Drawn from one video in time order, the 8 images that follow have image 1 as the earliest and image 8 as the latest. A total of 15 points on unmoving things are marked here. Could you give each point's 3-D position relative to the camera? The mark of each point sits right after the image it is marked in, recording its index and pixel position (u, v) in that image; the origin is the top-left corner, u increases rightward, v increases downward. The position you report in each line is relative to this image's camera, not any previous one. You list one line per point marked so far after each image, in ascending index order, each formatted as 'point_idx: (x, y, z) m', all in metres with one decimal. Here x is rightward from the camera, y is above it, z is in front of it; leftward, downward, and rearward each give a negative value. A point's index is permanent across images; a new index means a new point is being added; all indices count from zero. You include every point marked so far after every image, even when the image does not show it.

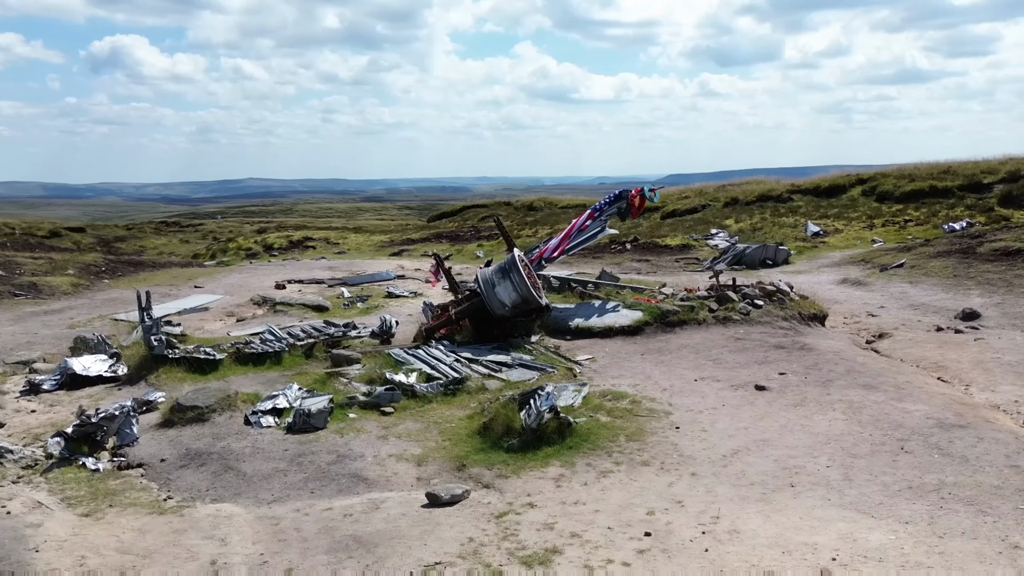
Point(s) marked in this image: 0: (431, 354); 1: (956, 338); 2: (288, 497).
0: (-1.3, -1.1, +12.8) m
1: (+7.4, -0.8, +12.7) m
2: (-2.2, -2.1, +7.6) m
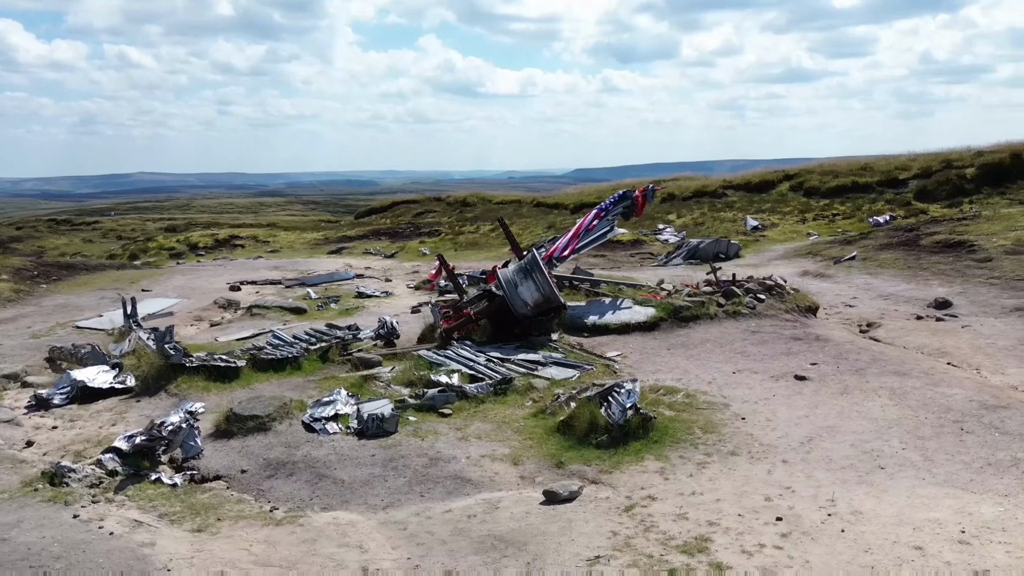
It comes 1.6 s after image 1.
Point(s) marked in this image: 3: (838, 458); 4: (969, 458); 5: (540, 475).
0: (-0.9, -1.1, +12.9) m
1: (+7.9, -0.7, +13.8) m
2: (-1.1, -2.2, +7.7) m
3: (+3.5, -1.8, +8.0) m
4: (+4.7, -1.8, +7.7) m
5: (+0.3, -2.0, +8.1) m
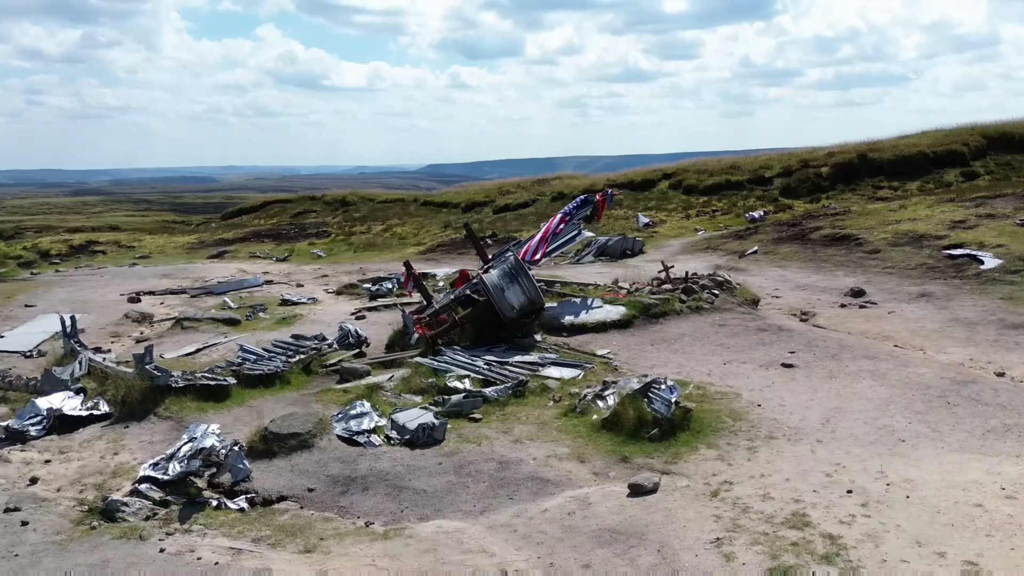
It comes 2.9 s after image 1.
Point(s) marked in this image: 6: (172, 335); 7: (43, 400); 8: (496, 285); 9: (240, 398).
0: (-0.9, -1.3, +13.2) m
1: (+7.4, -0.5, +15.7) m
2: (-0.2, -2.3, +8.0) m
3: (+4.3, -1.8, +9.2) m
4: (+5.5, -1.7, +9.0) m
5: (+1.1, -2.1, +8.6) m
6: (-8.6, -1.2, +19.3) m
7: (-7.5, -1.8, +12.2) m
8: (-0.3, +0.1, +14.1) m
9: (-4.4, -1.8, +12.2) m
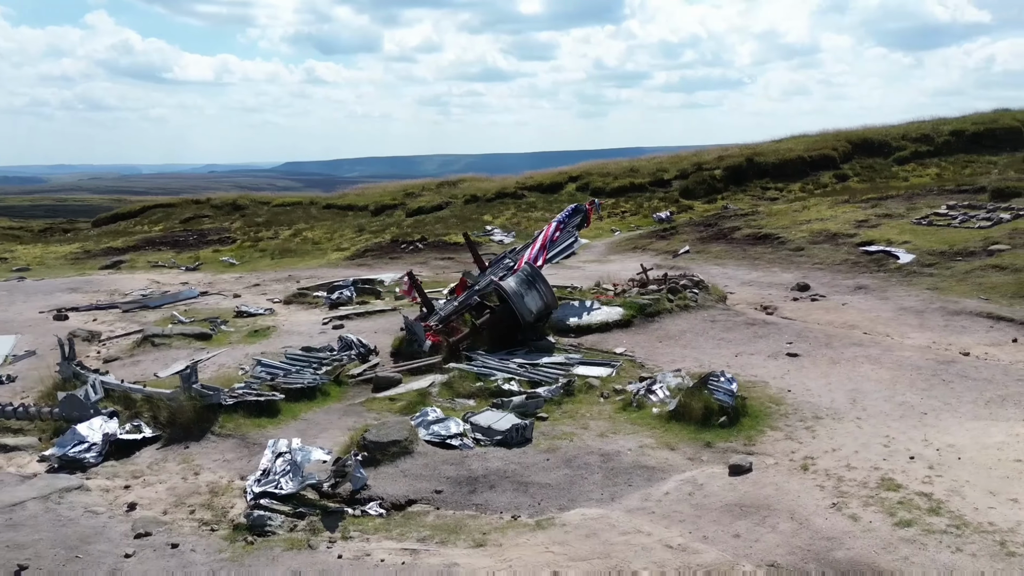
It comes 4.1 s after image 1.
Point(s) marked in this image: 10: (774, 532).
0: (-0.4, -1.4, +13.9) m
1: (+7.4, -0.4, +17.8) m
2: (+1.3, -2.4, +9.0) m
3: (+5.5, -1.8, +10.9) m
4: (+6.7, -1.6, +10.9) m
5: (+2.5, -2.1, +9.8) m
6: (-9.0, -1.5, +18.6) m
7: (-6.7, -2.1, +11.8) m
8: (0.0, -0.1, +14.9) m
9: (-3.6, -2.0, +12.3) m
10: (+2.7, -2.5, +7.8) m
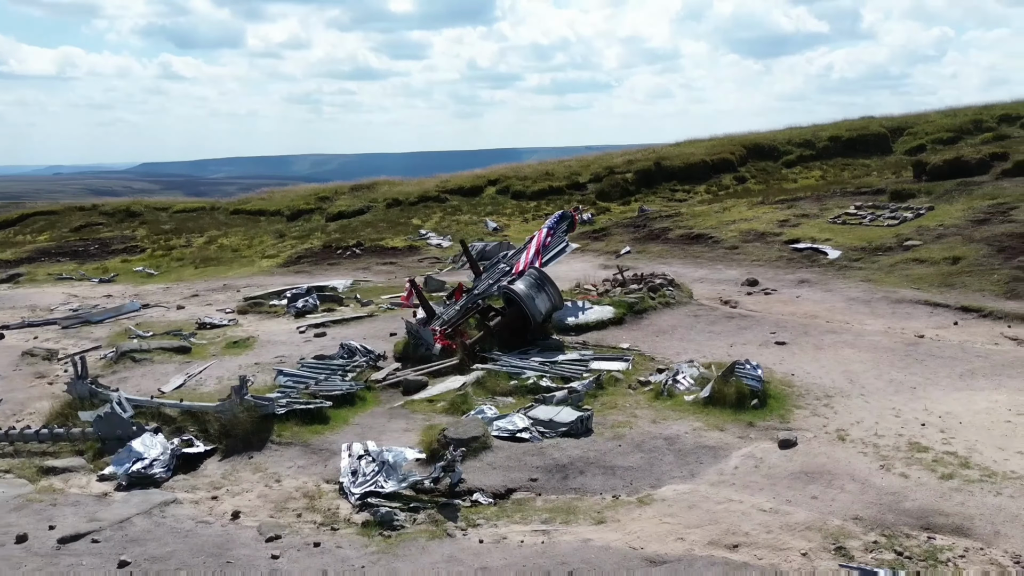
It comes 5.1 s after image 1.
0: (0.0, -1.5, +14.8) m
1: (+7.1, -0.3, +19.8) m
2: (+2.5, -2.4, +10.2) m
3: (+6.3, -1.7, +12.7) m
4: (+7.4, -1.5, +12.9) m
5: (+3.5, -2.1, +11.2) m
6: (-9.2, -1.9, +18.1) m
7: (-5.8, -2.4, +11.7) m
8: (+0.2, -0.1, +15.8) m
9: (-2.9, -2.2, +12.7) m
10: (+4.1, -2.5, +9.3) m
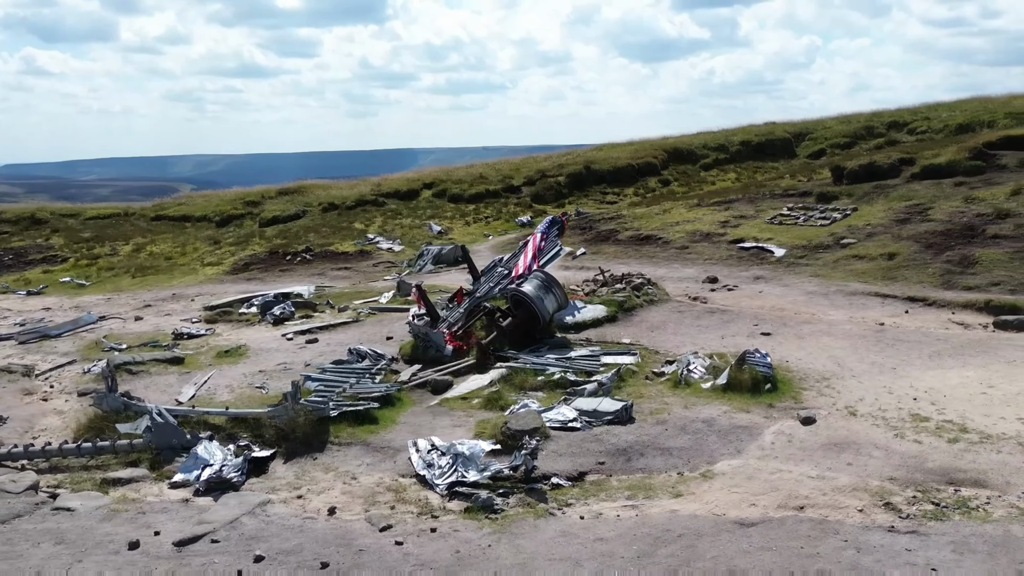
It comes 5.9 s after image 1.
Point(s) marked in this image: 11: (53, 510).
0: (+0.4, -1.5, +15.8) m
1: (+6.7, -0.2, +21.7) m
2: (+3.5, -2.4, +11.5) m
3: (+6.9, -1.6, +14.5) m
4: (+8.0, -1.4, +14.9) m
5: (+4.3, -2.1, +12.6) m
6: (-9.1, -2.1, +17.8) m
7: (-5.0, -2.6, +12.0) m
8: (+0.5, -0.2, +16.8) m
9: (-2.2, -2.3, +13.3) m
10: (+5.2, -2.4, +10.8) m
11: (-6.4, -3.1, +10.6) m
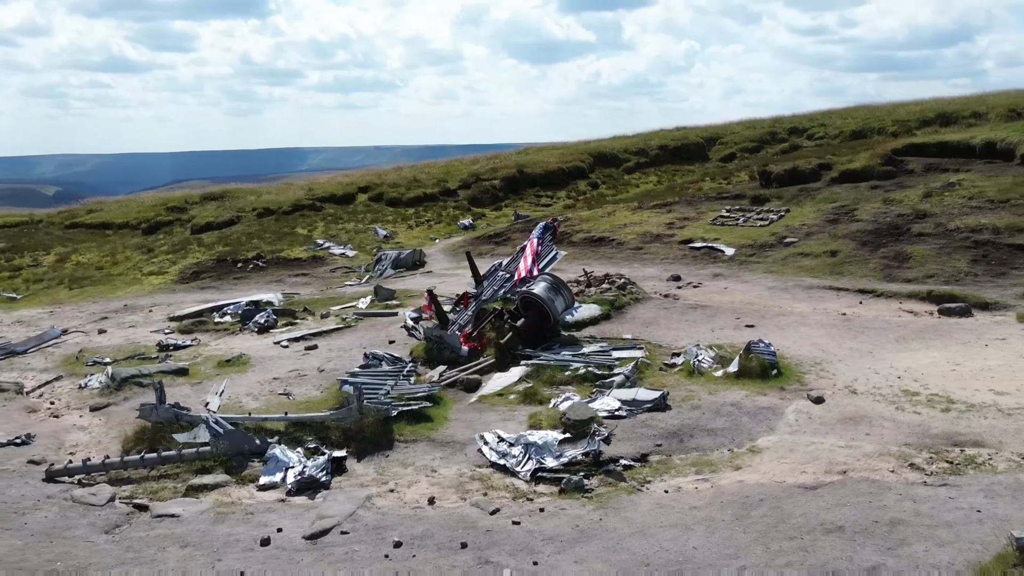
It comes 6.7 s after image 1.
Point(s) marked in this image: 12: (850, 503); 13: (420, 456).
0: (+0.8, -1.6, +17.0) m
1: (+6.3, -0.1, +23.7) m
2: (+4.5, -2.4, +13.2) m
3: (+7.4, -1.4, +16.6) m
4: (+8.5, -1.2, +17.1) m
5: (+5.2, -2.0, +14.4) m
6: (-8.8, -2.4, +17.7) m
7: (-3.9, -2.7, +12.5) m
8: (+0.7, -0.2, +18.0) m
9: (-1.4, -2.4, +14.2) m
10: (+6.3, -2.3, +12.7) m
11: (-5.1, -3.3, +10.9) m
12: (+4.4, -2.8, +9.9) m
13: (-1.6, -2.8, +12.7) m
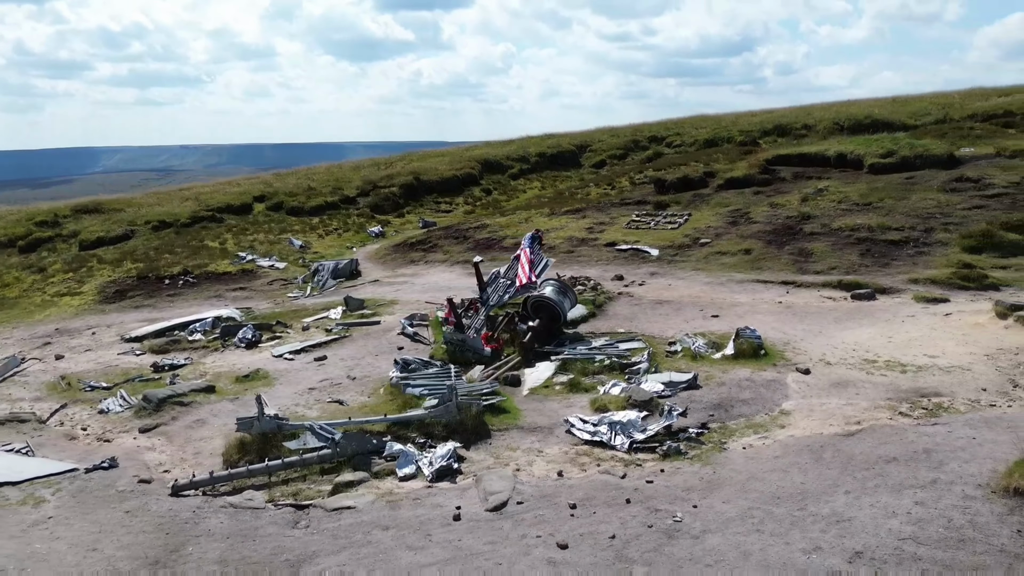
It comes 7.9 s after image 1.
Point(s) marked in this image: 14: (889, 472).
0: (+1.5, -1.7, +19.5) m
1: (+5.3, 0.0, +27.2) m
2: (+5.9, -2.3, +16.6) m
3: (+8.0, -1.3, +20.5) m
4: (+8.9, -1.0, +21.3) m
5: (+6.3, -1.9, +17.9) m
6: (-8.1, -2.9, +18.1) m
7: (-2.1, -3.0, +14.1) m
8: (+1.1, -0.3, +20.5) m
9: (0.0, -2.6, +16.3) m
10: (+7.8, -2.2, +16.5) m
11: (-2.9, -3.6, +12.3) m
12: (+6.6, -2.7, +13.3) m
13: (+0.1, -3.0, +14.8) m
14: (+6.0, -2.9, +12.1) m
